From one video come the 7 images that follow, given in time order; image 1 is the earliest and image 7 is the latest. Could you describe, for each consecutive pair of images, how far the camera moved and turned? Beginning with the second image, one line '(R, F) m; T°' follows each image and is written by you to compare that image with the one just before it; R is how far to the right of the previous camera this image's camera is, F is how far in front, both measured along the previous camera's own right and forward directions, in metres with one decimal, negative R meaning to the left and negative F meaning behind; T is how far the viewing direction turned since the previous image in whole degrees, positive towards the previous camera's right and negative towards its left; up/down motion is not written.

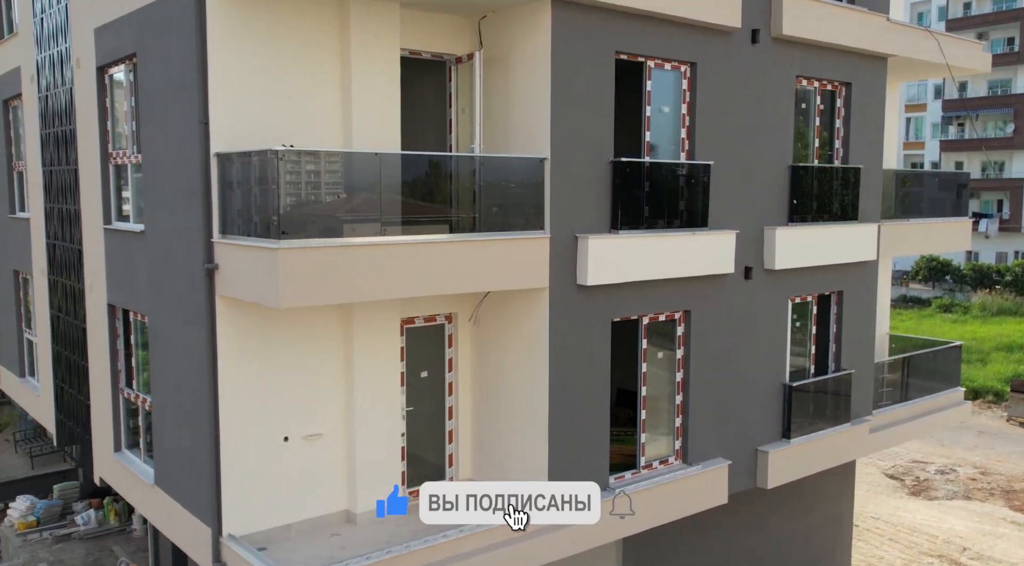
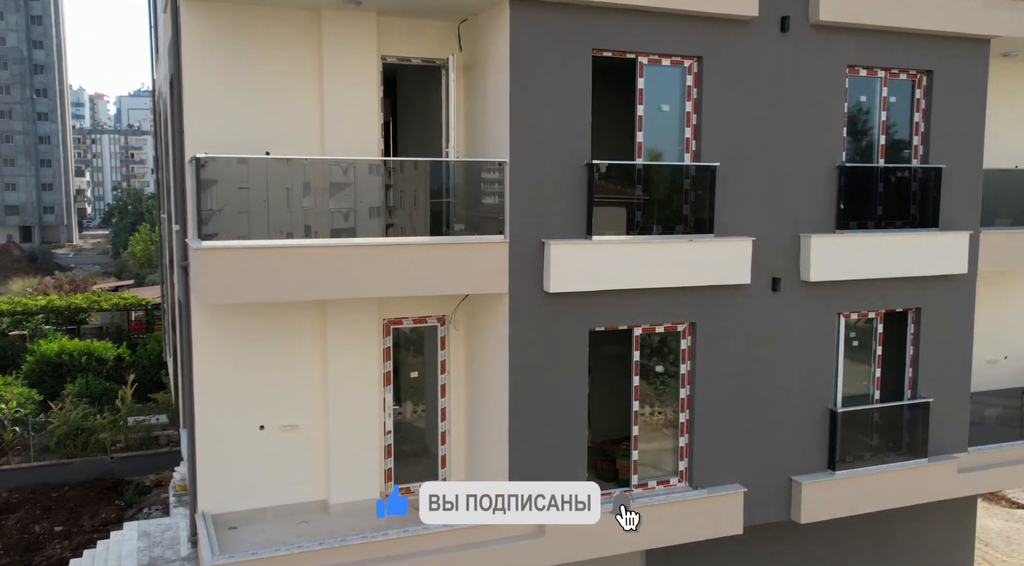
(+2.7, +0.5) m; -16°
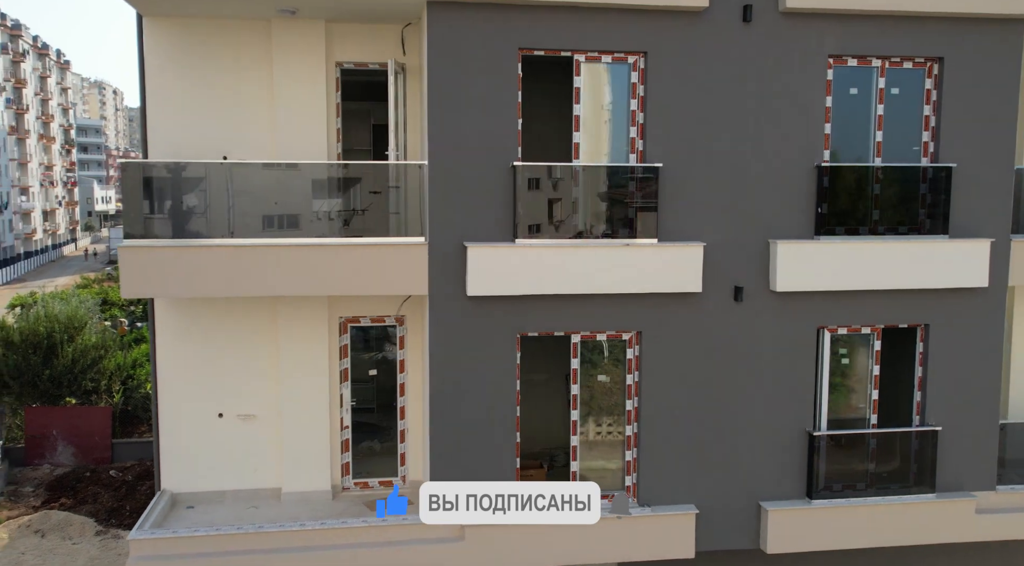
(+2.7, +0.4) m; -13°
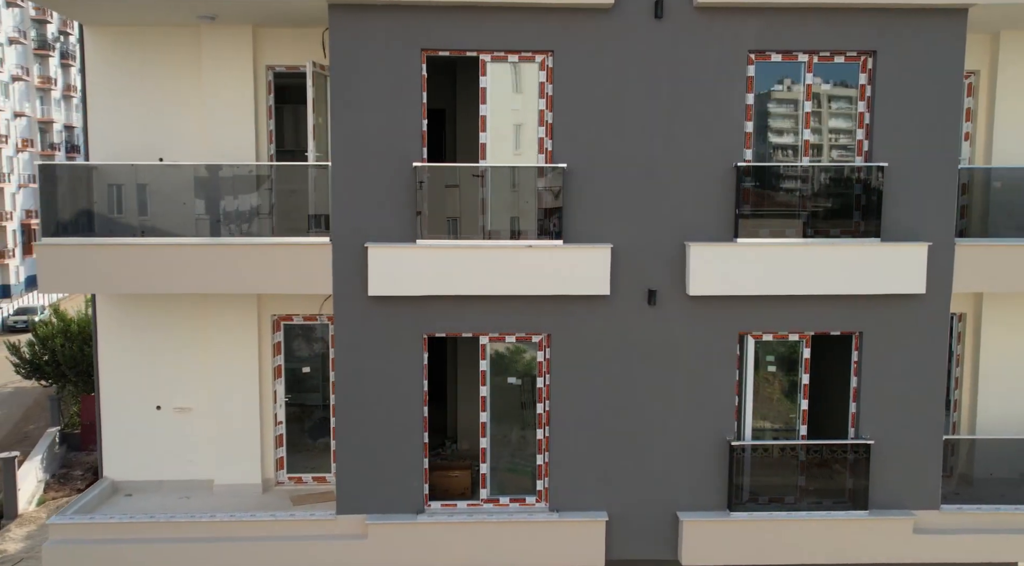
(+1.9, +0.1) m; -6°
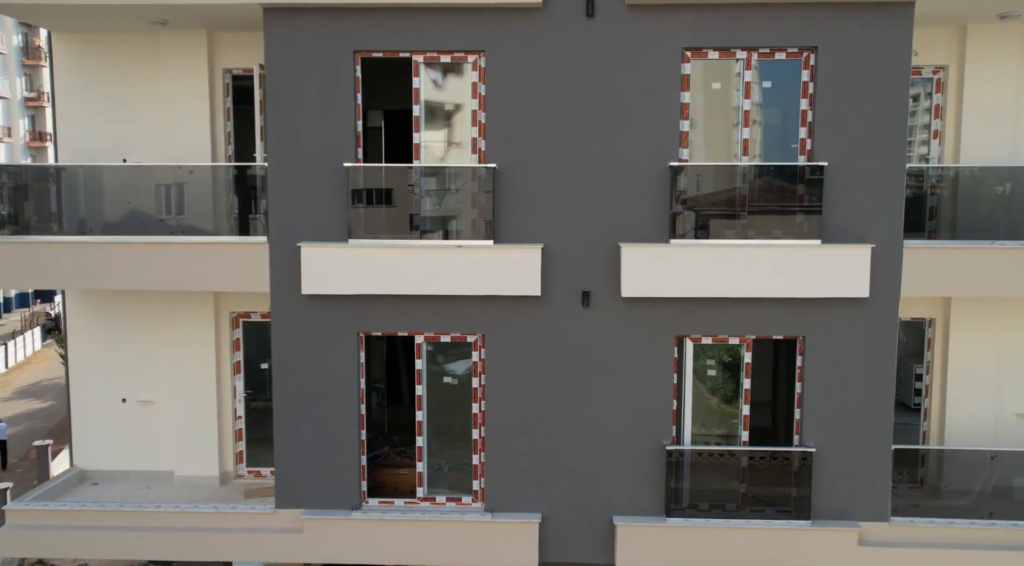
(+1.4, 0.0) m; -4°
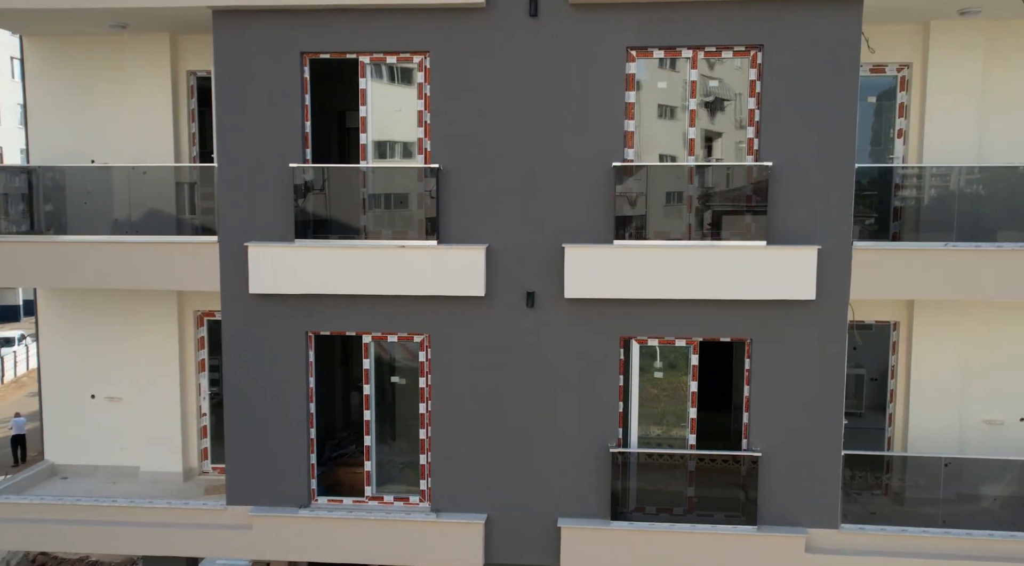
(+1.0, 0.0) m; -2°
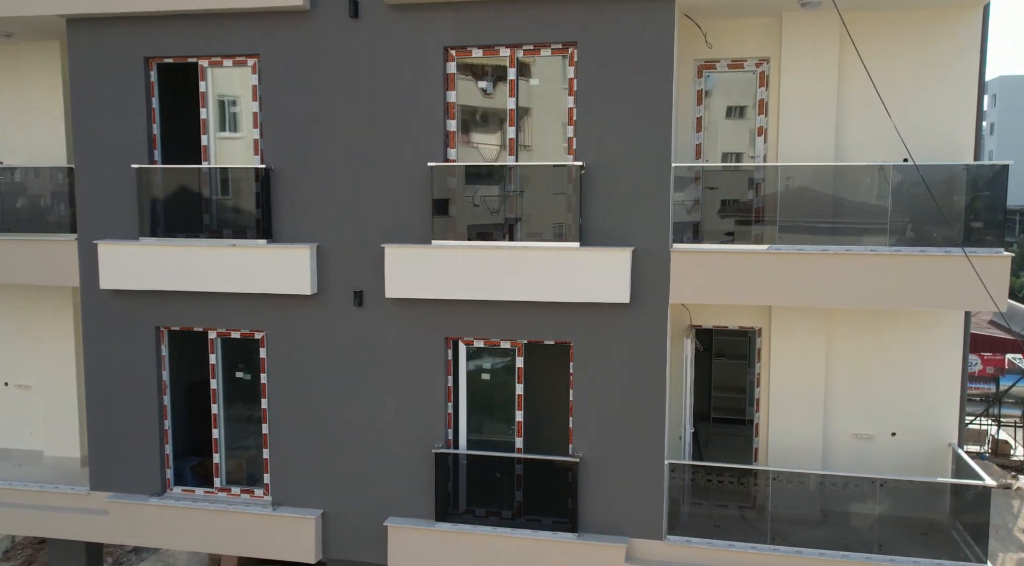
(+2.8, +0.2) m; -6°
